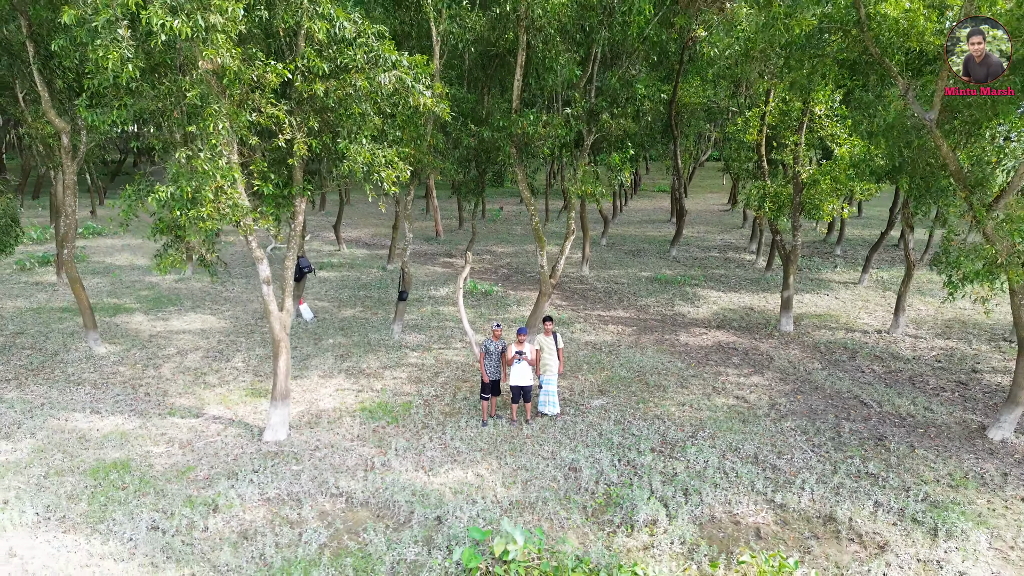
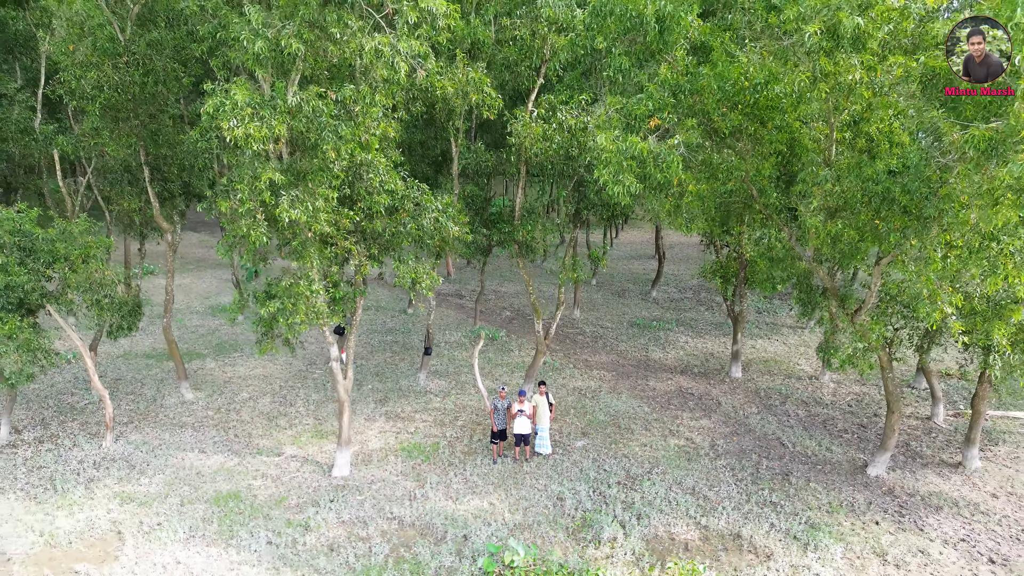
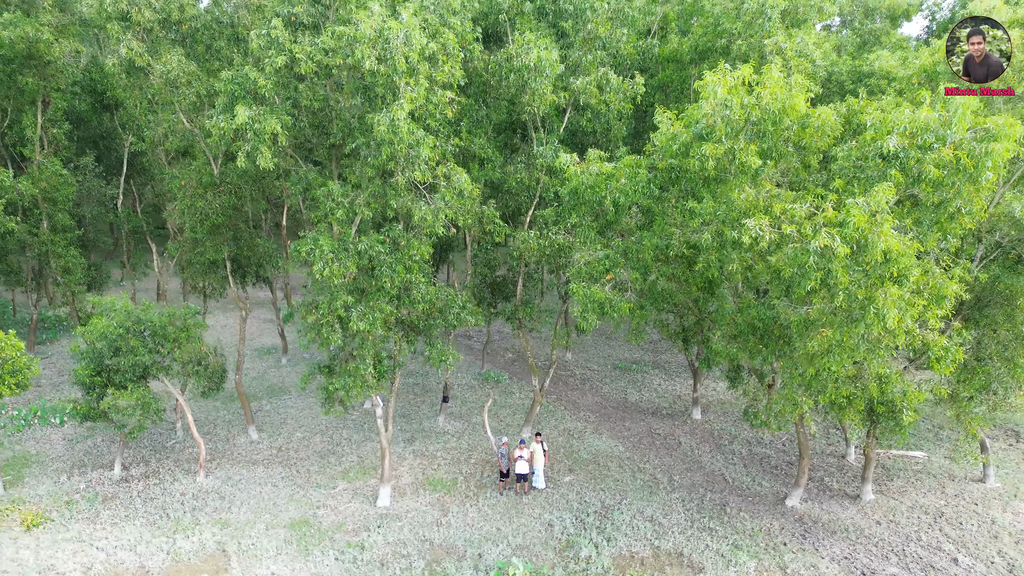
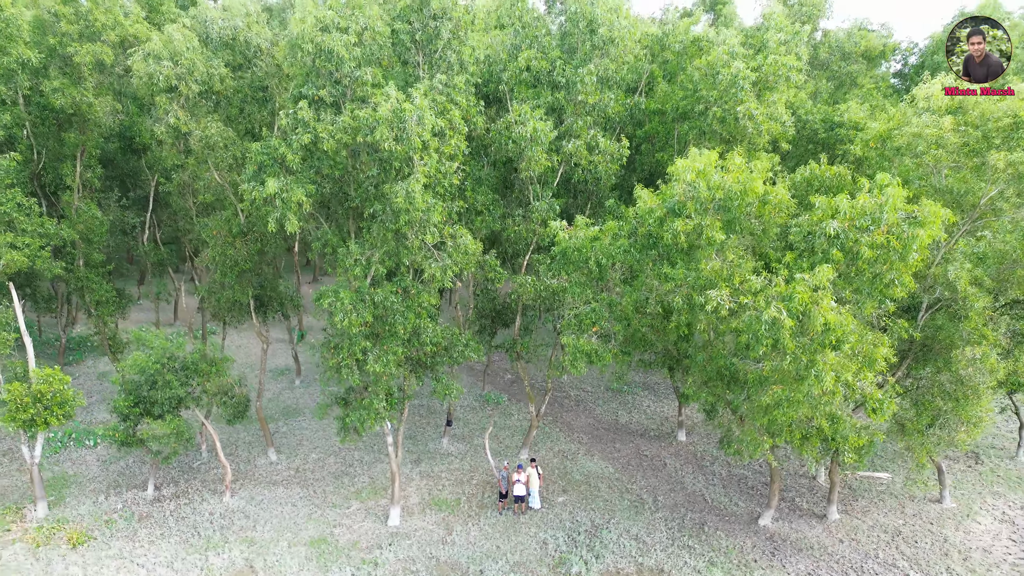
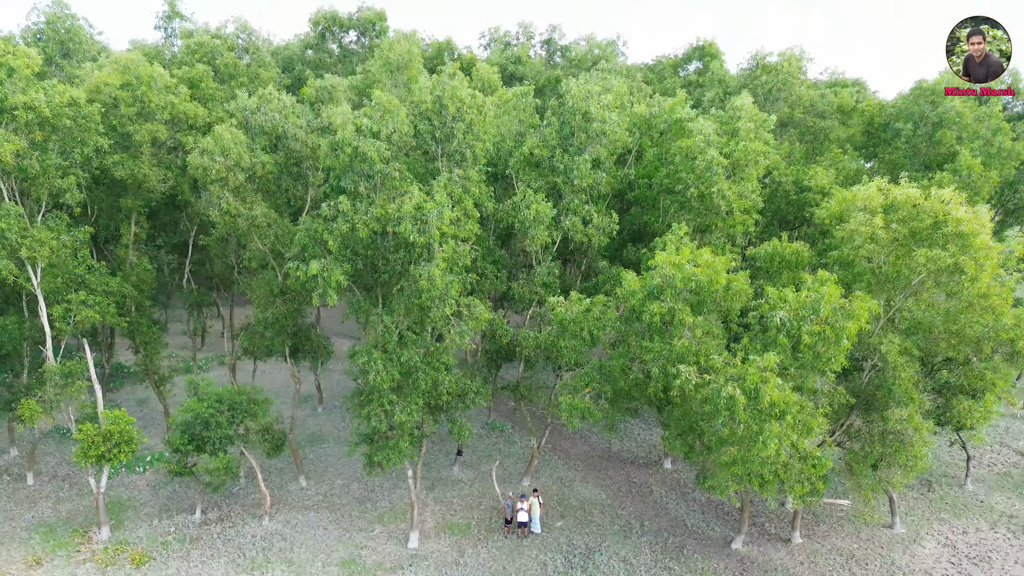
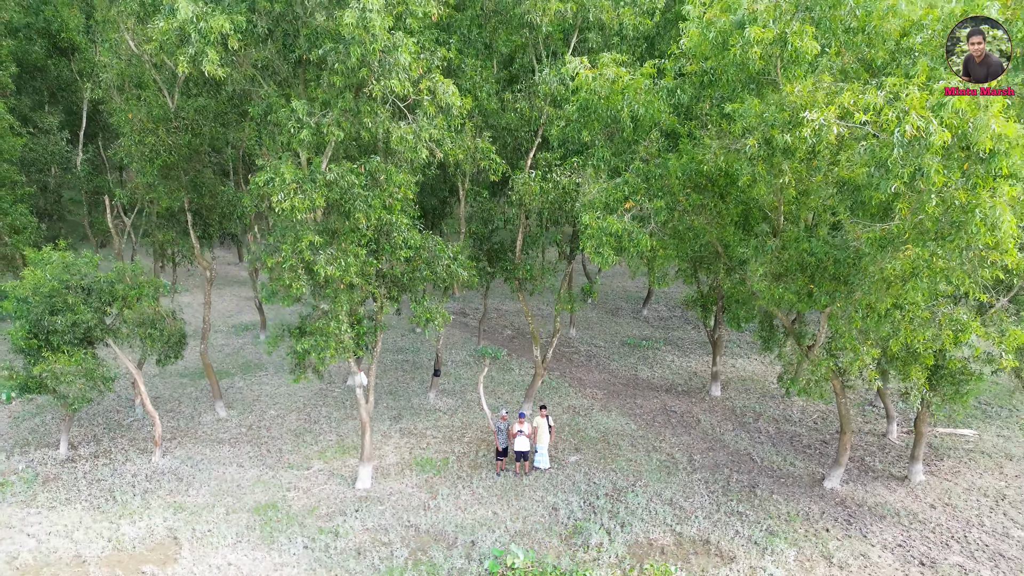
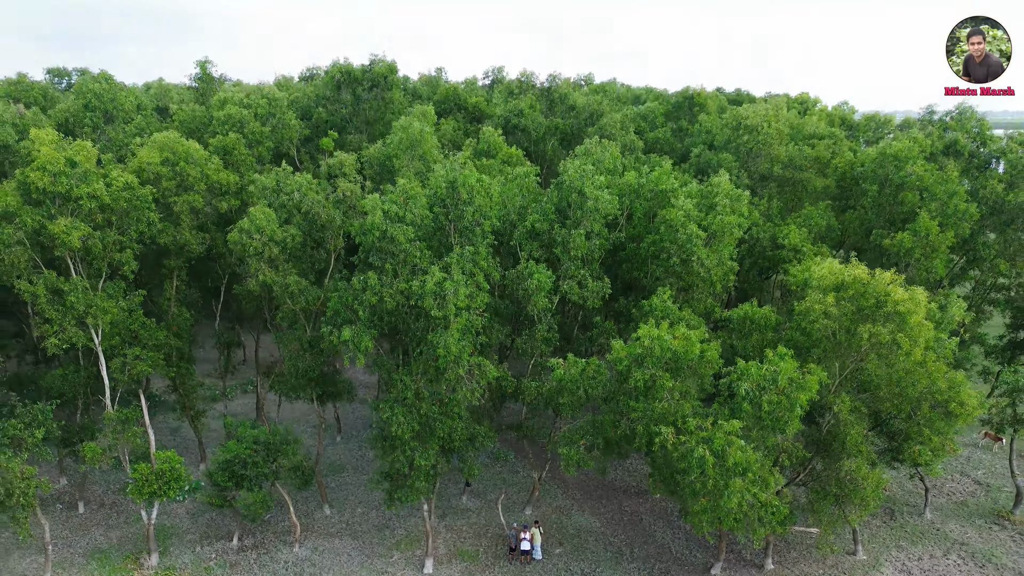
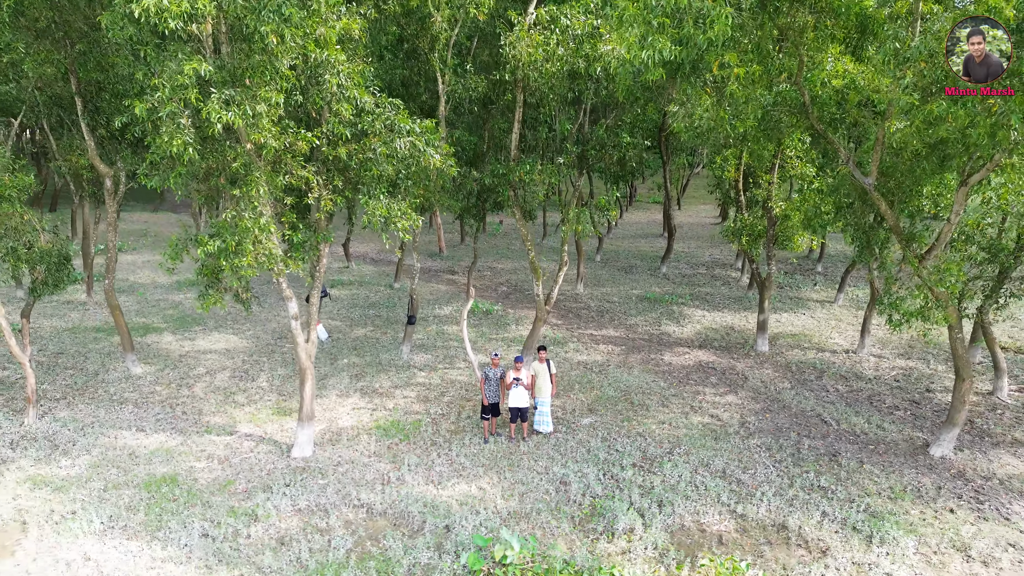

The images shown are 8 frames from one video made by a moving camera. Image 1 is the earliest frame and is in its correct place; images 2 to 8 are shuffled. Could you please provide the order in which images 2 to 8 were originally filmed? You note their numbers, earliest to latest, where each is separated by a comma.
8, 2, 6, 3, 4, 5, 7
